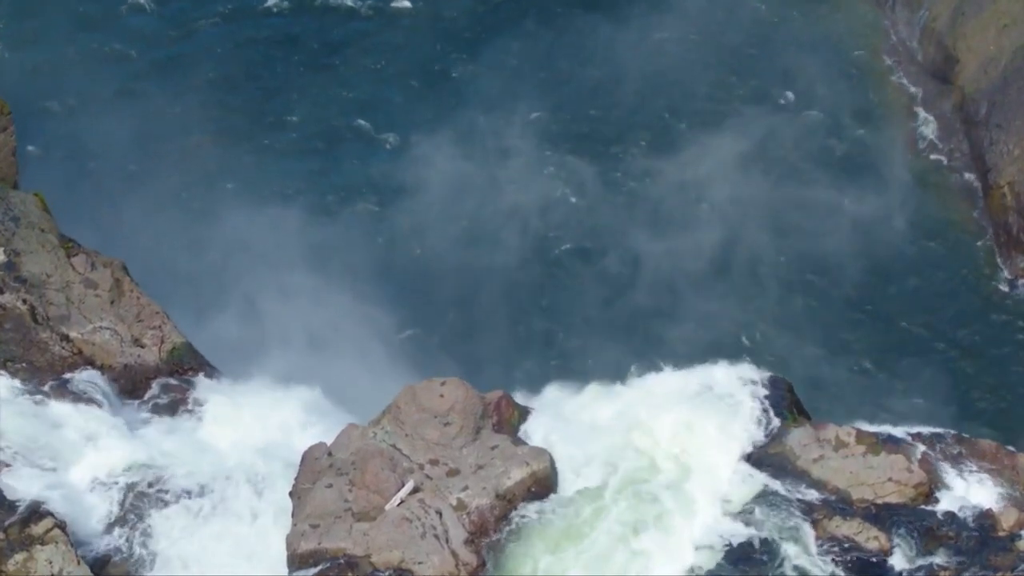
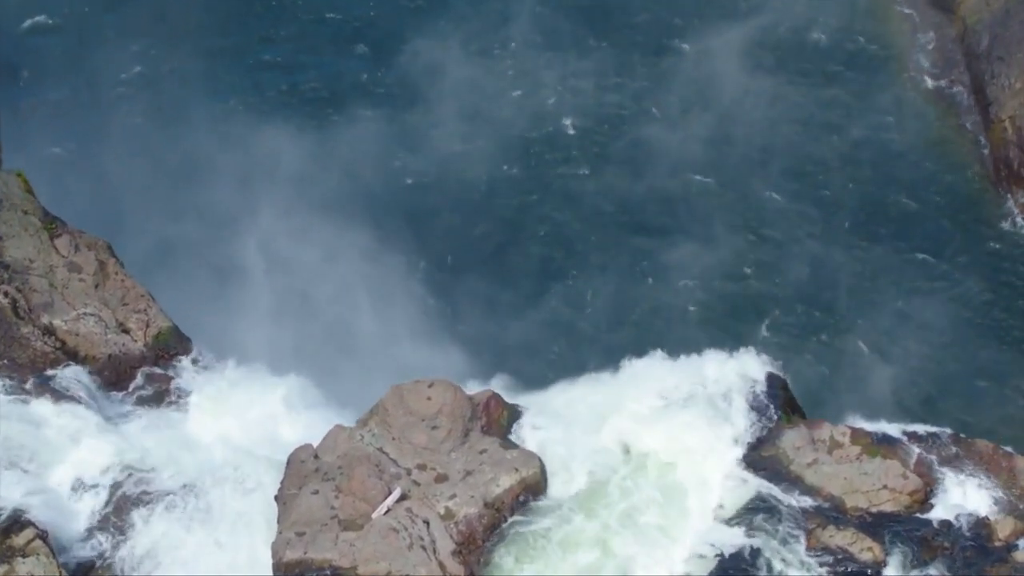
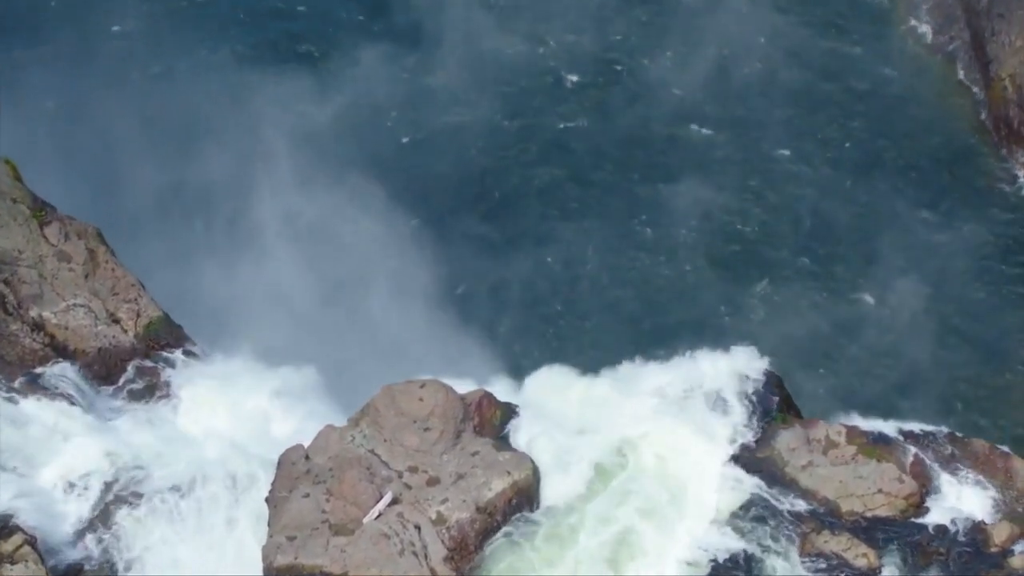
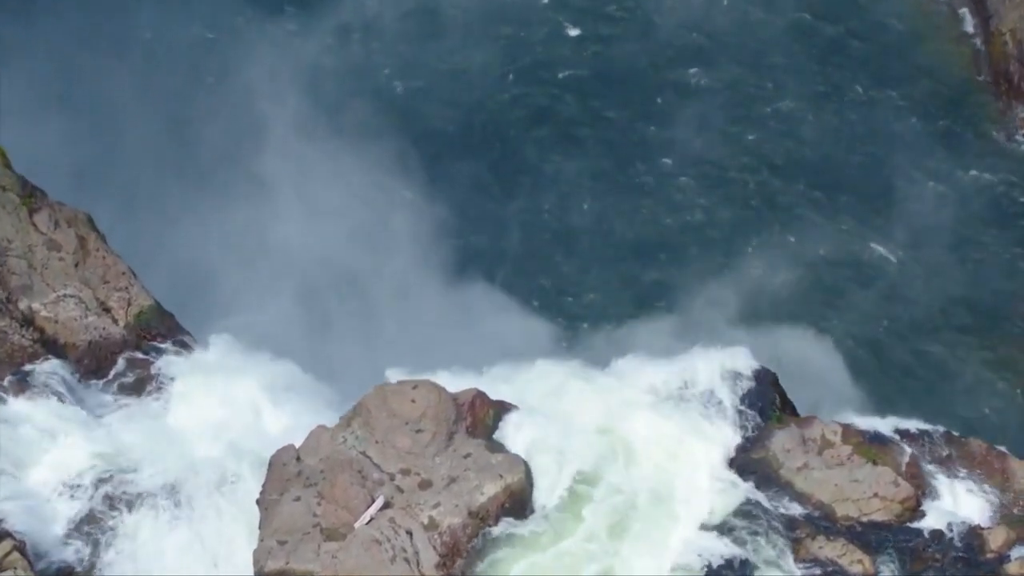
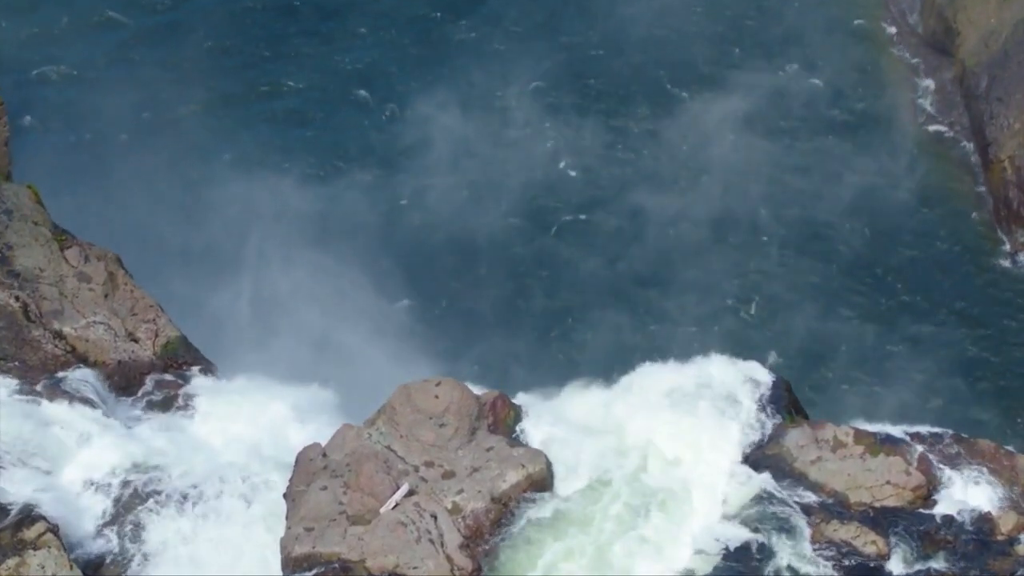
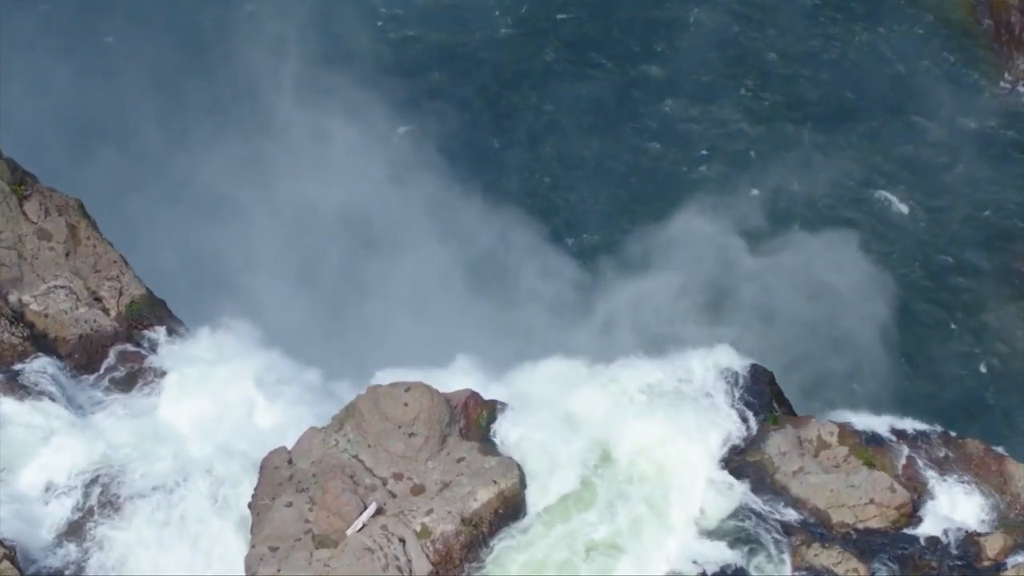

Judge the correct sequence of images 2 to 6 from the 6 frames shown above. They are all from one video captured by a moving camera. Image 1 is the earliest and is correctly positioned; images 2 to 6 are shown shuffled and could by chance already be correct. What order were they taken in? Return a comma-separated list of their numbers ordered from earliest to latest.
5, 2, 3, 4, 6
